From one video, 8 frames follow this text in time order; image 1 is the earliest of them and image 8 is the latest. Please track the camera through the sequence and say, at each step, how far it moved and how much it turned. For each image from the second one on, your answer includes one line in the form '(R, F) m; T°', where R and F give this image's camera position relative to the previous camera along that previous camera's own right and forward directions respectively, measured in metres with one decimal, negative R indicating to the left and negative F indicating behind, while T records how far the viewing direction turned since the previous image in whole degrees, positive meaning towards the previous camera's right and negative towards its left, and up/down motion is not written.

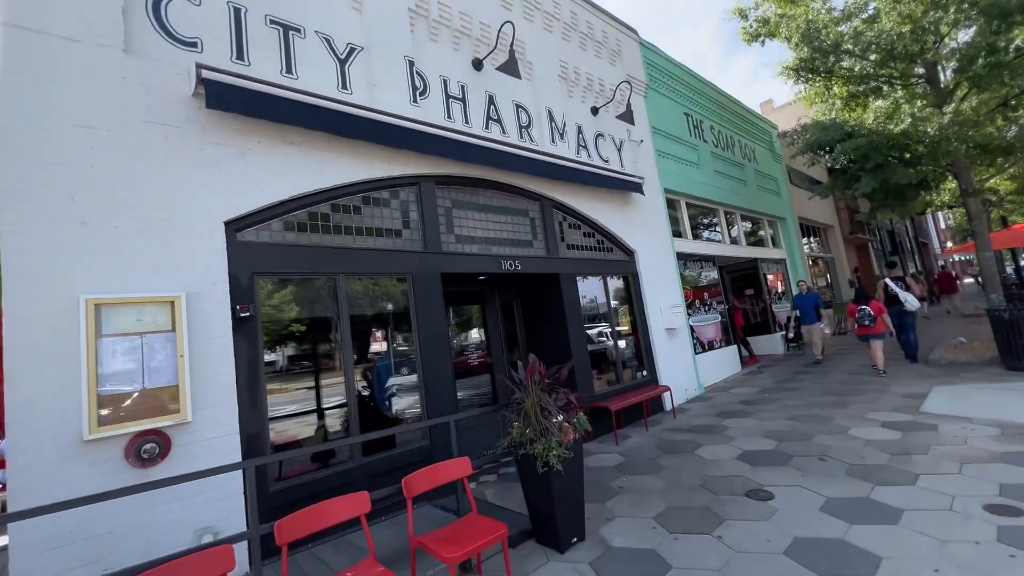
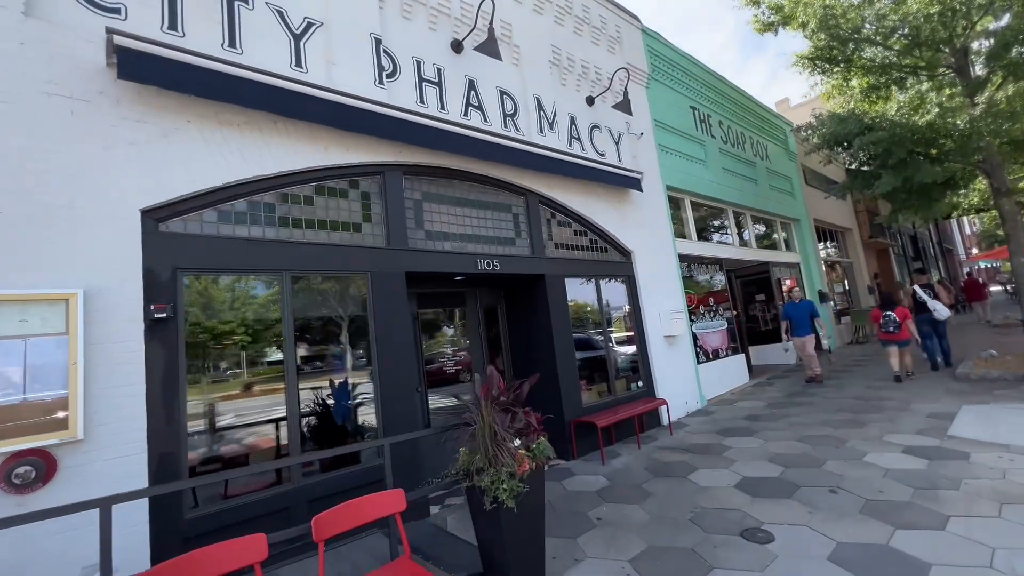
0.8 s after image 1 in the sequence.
(+0.4, +0.5) m; -2°
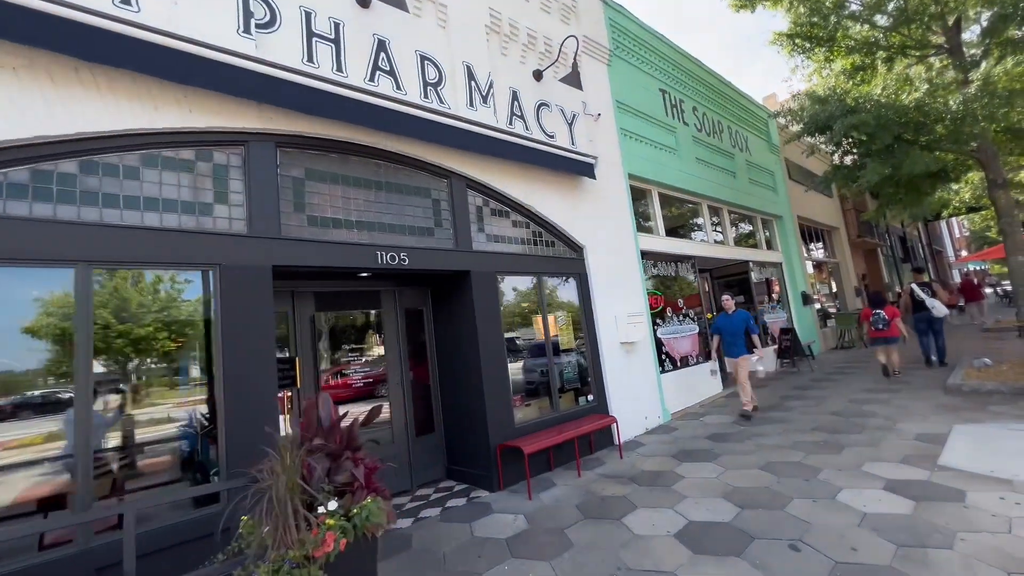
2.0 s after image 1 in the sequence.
(+0.8, +0.9) m; +1°
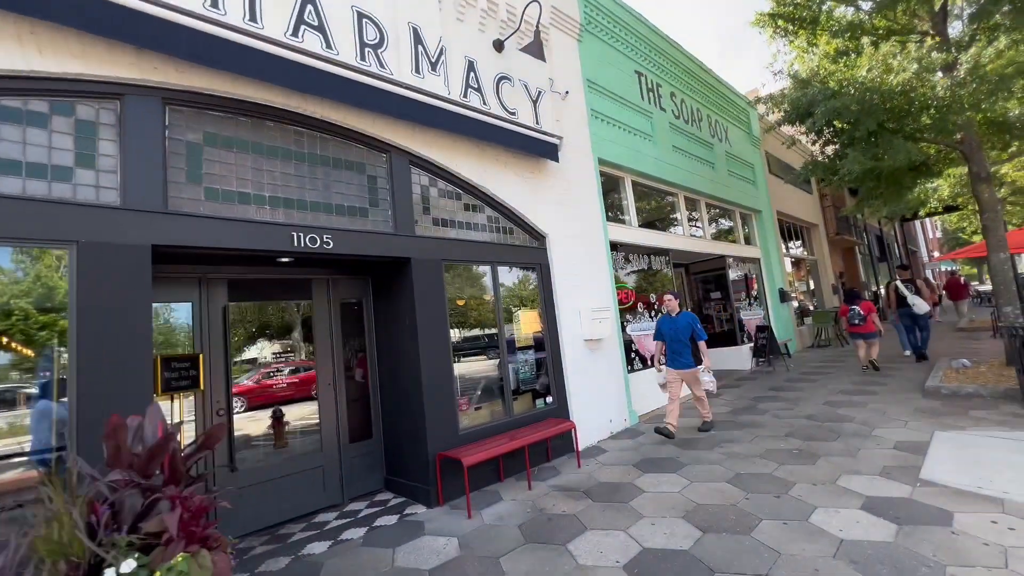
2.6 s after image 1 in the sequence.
(+0.4, +0.5) m; +2°
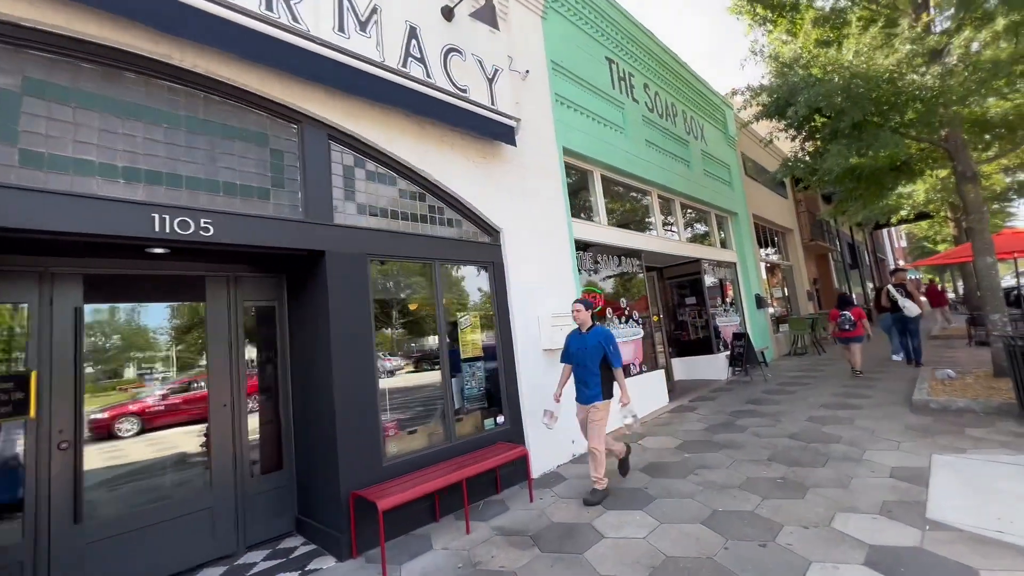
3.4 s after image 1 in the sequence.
(+0.3, +0.7) m; +3°
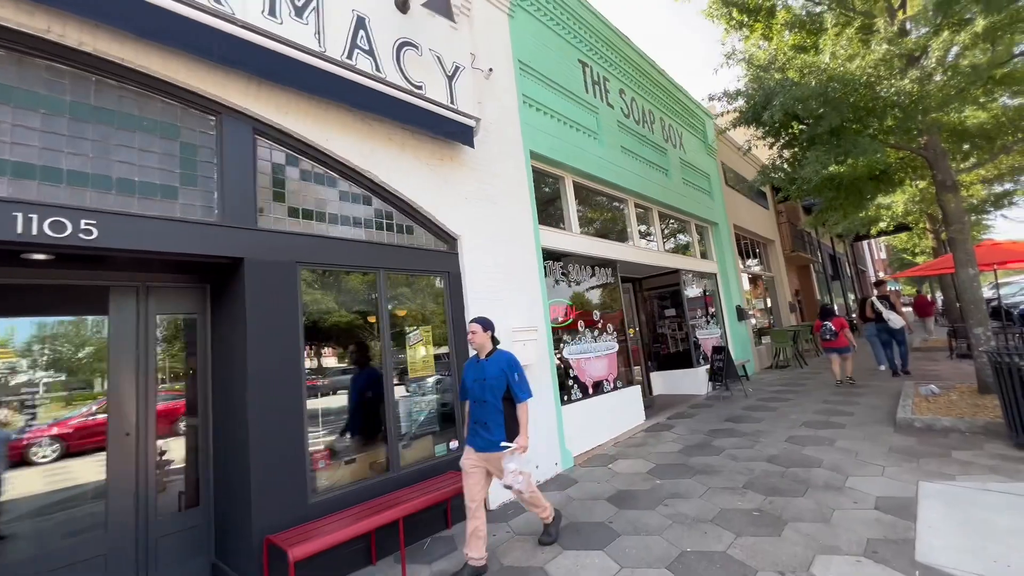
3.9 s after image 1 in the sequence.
(+0.3, +0.4) m; +1°
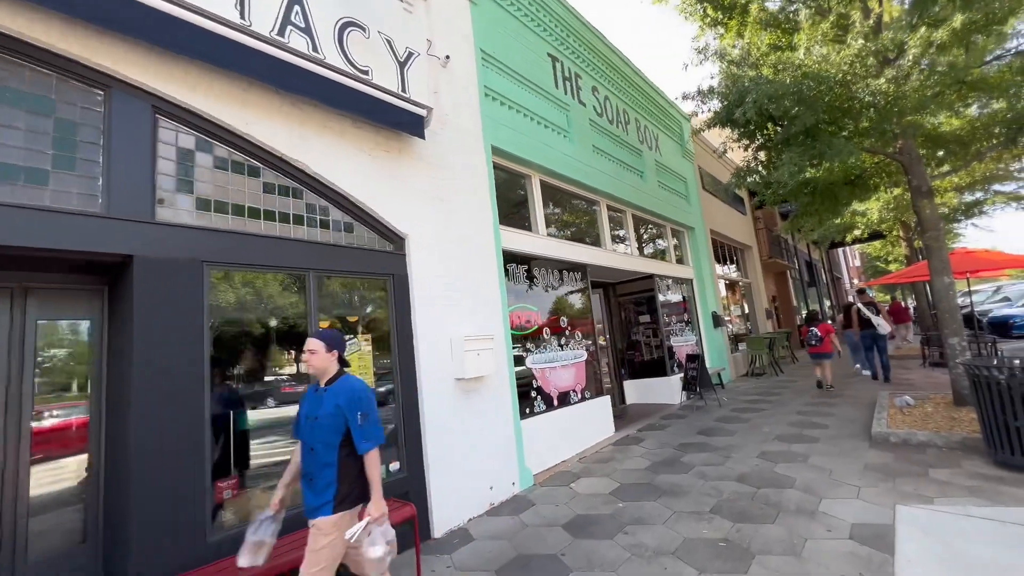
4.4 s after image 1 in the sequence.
(+0.3, +0.4) m; +2°
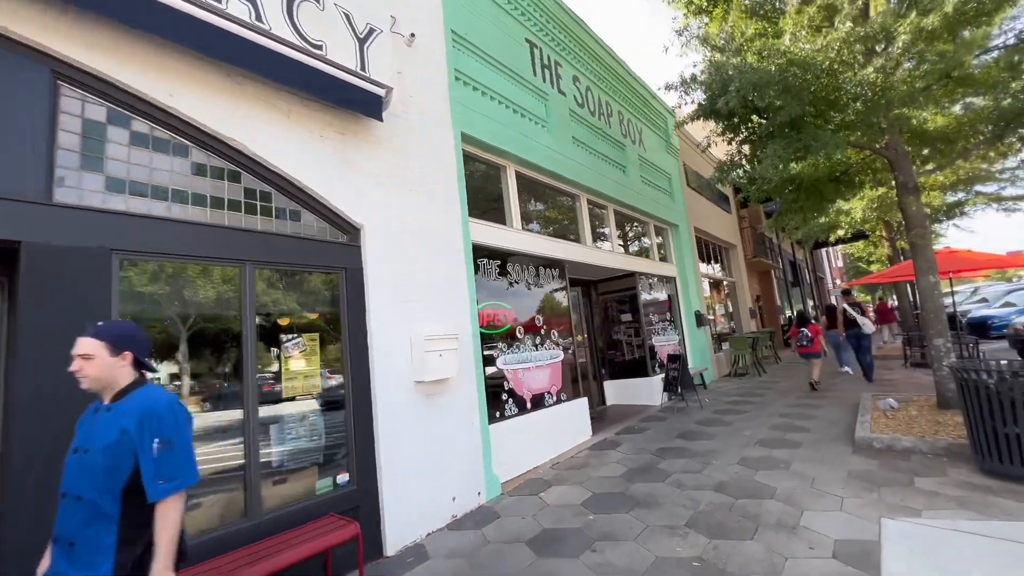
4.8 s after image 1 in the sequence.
(+0.2, +0.3) m; +1°
